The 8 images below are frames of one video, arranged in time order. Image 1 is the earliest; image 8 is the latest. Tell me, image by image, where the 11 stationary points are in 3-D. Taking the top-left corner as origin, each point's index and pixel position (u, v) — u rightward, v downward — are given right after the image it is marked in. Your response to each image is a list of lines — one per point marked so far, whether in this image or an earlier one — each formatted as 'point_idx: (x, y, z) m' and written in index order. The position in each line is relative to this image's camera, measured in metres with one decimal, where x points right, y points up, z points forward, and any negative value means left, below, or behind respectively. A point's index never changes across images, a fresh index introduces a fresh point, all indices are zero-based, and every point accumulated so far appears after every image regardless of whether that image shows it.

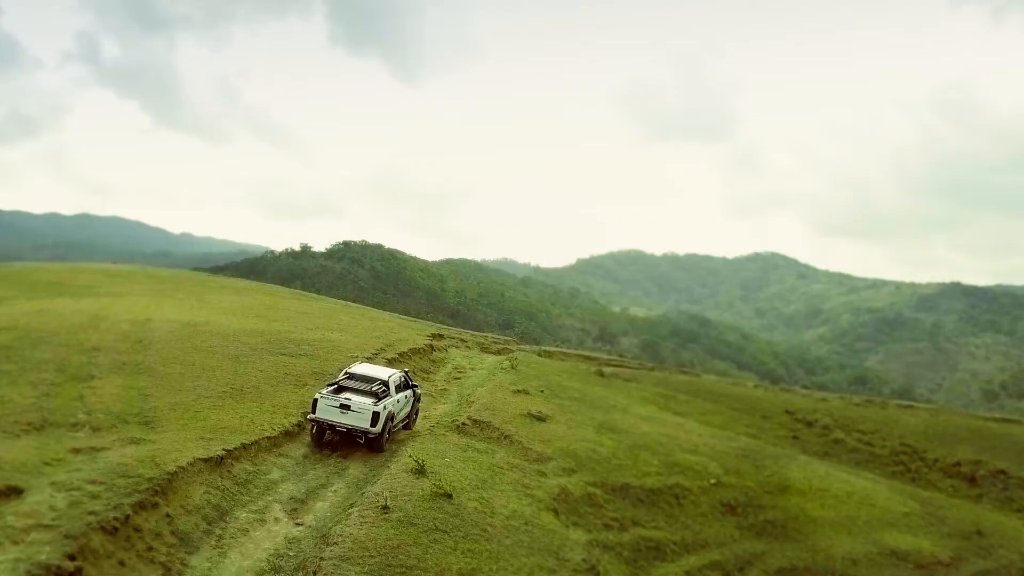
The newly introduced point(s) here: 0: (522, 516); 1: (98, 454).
0: (+0.4, -6.8, +18.1) m
1: (-9.1, -3.7, +13.9) m
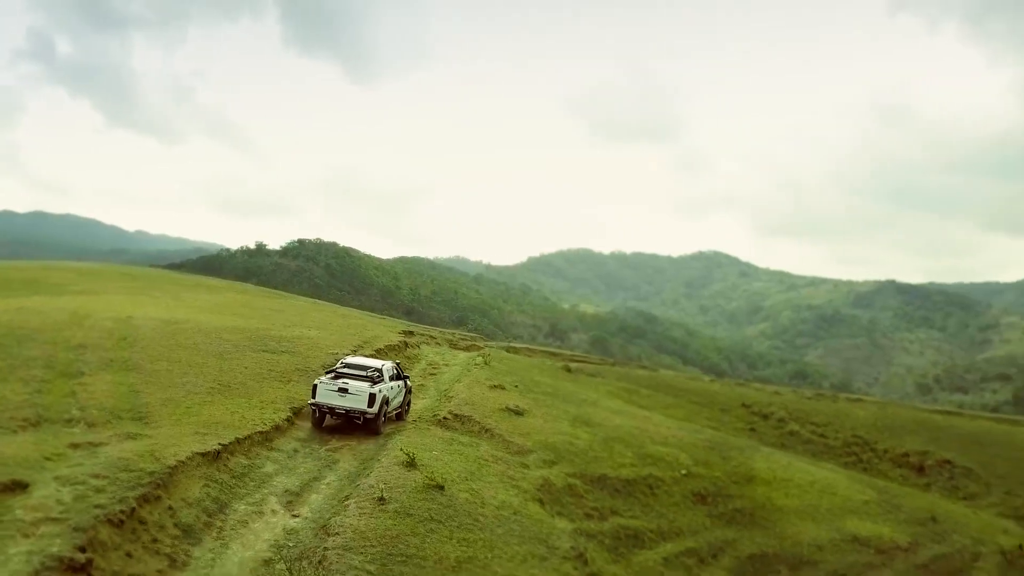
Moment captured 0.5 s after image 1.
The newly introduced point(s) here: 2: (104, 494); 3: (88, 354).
0: (0.0, -6.7, +18.8) m
1: (-9.2, -3.6, +14.0) m
2: (-8.1, -4.2, +12.5) m
3: (-12.1, -1.9, +18.1) m
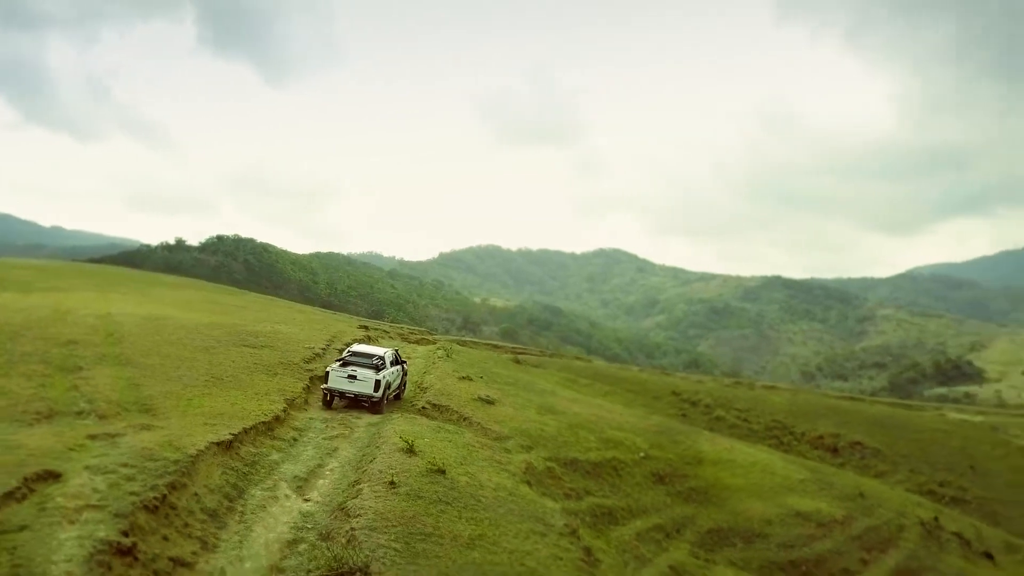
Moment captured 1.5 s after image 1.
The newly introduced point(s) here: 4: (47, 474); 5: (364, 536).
0: (-0.2, -6.4, +19.9) m
1: (-8.9, -3.4, +14.2) m
2: (-7.7, -4.0, +12.8) m
3: (-12.3, -1.8, +17.9) m
4: (-9.0, -3.6, +12.2) m
5: (-3.2, -5.5, +13.8) m
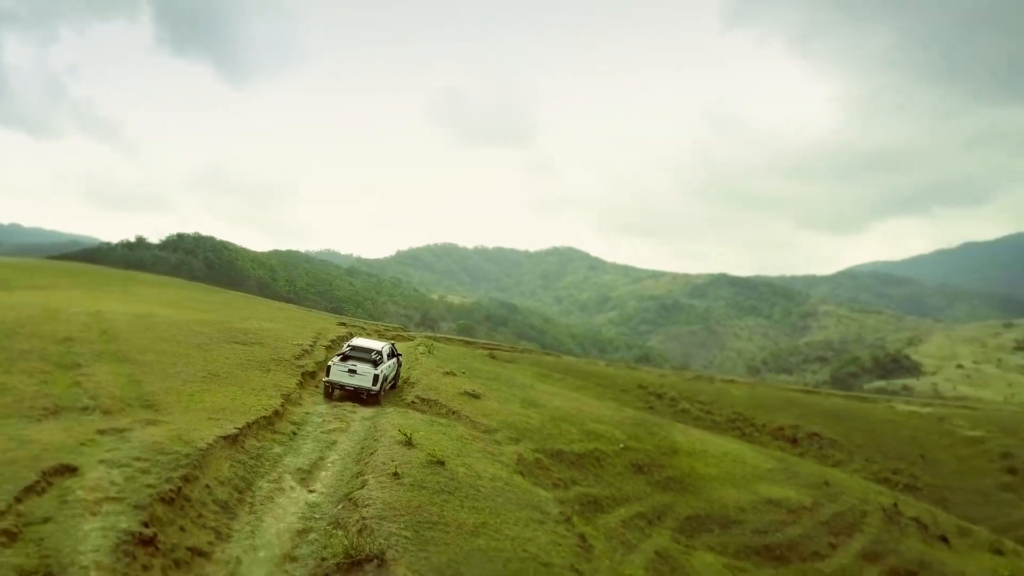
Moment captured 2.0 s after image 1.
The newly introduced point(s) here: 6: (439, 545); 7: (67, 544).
0: (-0.3, -6.3, +20.4) m
1: (-8.8, -3.4, +14.3) m
2: (-7.5, -3.9, +13.0) m
3: (-12.3, -1.7, +17.9) m
4: (-8.8, -3.5, +12.3) m
5: (-3.1, -5.4, +14.2) m
6: (-1.7, -6.1, +14.6) m
7: (-7.6, -4.3, +10.6) m
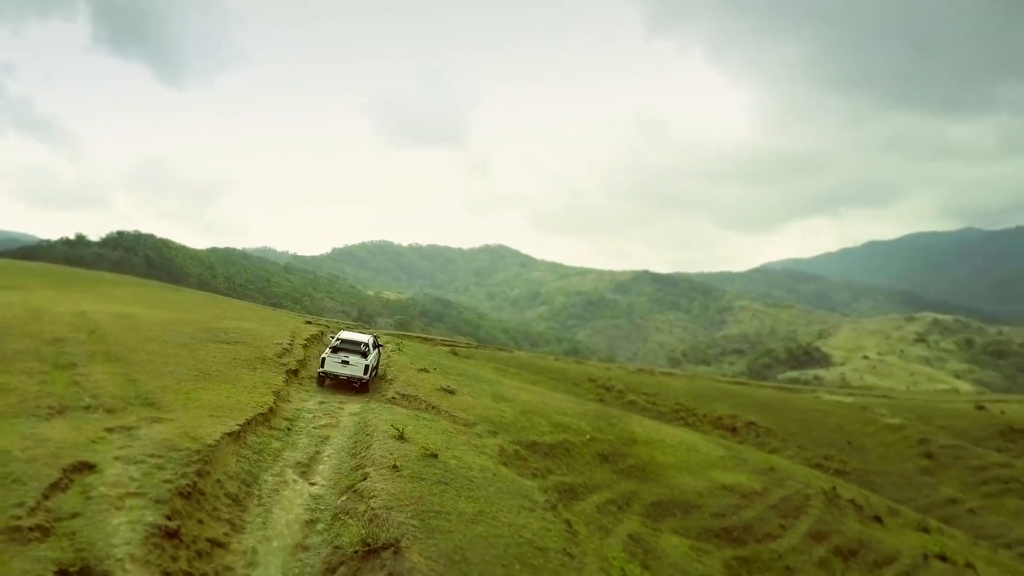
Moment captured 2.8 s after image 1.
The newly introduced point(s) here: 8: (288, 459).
0: (-0.8, -6.2, +21.3) m
1: (-8.8, -3.4, +14.6) m
2: (-7.4, -3.9, +13.4) m
3: (-12.6, -1.7, +17.8) m
4: (-8.6, -3.6, +12.6) m
5: (-3.1, -5.4, +14.9) m
6: (-1.7, -6.0, +15.4) m
7: (-7.2, -4.3, +10.9) m
8: (-6.3, -4.8, +17.5) m
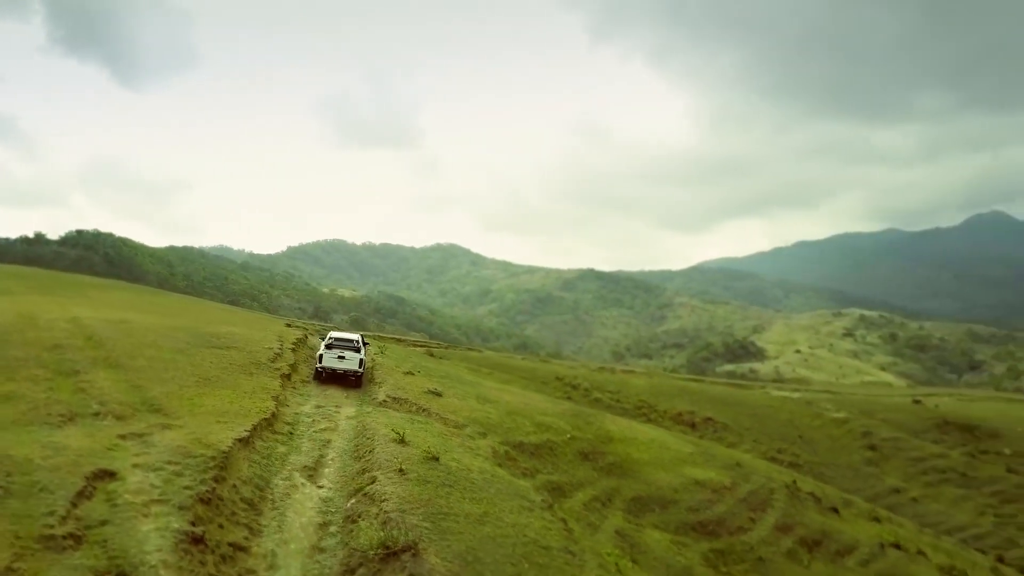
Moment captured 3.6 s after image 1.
0: (-0.9, -6.3, +21.8) m
1: (-8.5, -3.5, +14.6) m
2: (-7.1, -4.1, +13.5) m
3: (-12.5, -1.9, +17.7) m
4: (-8.3, -3.7, +12.6) m
5: (-2.8, -5.5, +15.3) m
6: (-1.5, -6.2, +15.8) m
7: (-6.8, -4.5, +11.1) m
8: (-6.2, -5.0, +17.7) m
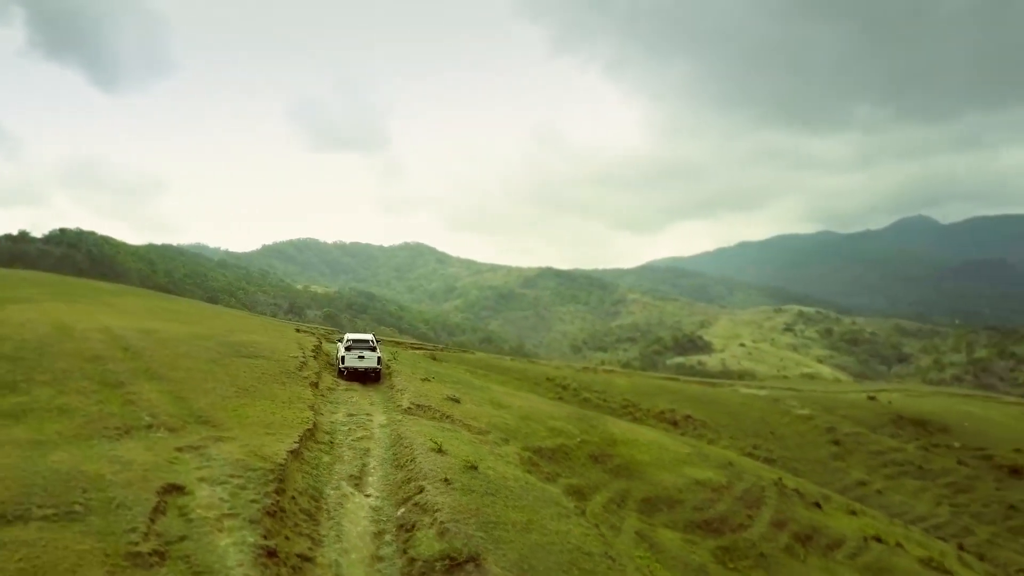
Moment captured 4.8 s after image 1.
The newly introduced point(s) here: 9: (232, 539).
0: (+0.3, -6.5, +21.9) m
1: (-7.1, -3.8, +14.5) m
2: (-5.6, -4.3, +13.4) m
3: (-11.2, -2.1, +17.4) m
4: (-6.8, -4.0, +12.5) m
5: (-1.4, -5.8, +15.3) m
6: (-0.1, -6.4, +15.9) m
7: (-5.3, -4.8, +11.0) m
8: (-4.9, -5.2, +17.7) m
9: (-5.3, -4.7, +11.7) m
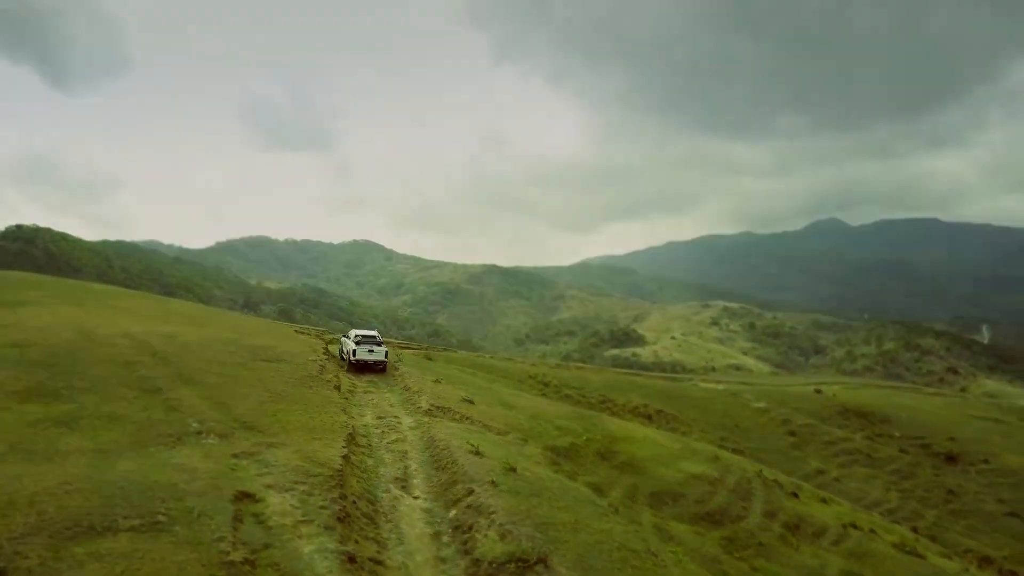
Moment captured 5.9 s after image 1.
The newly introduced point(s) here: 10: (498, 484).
0: (+1.5, -6.4, +21.9) m
1: (-5.7, -3.8, +14.1) m
2: (-4.1, -4.3, +13.1) m
3: (-9.9, -2.3, +16.9) m
4: (-5.3, -4.0, +12.2) m
5: (0.0, -5.7, +15.2) m
6: (+1.3, -6.3, +15.8) m
7: (-3.7, -4.8, +10.7) m
8: (-3.5, -5.2, +17.4) m
9: (-3.7, -4.7, +11.5) m
10: (-0.4, -5.4, +17.8) m
